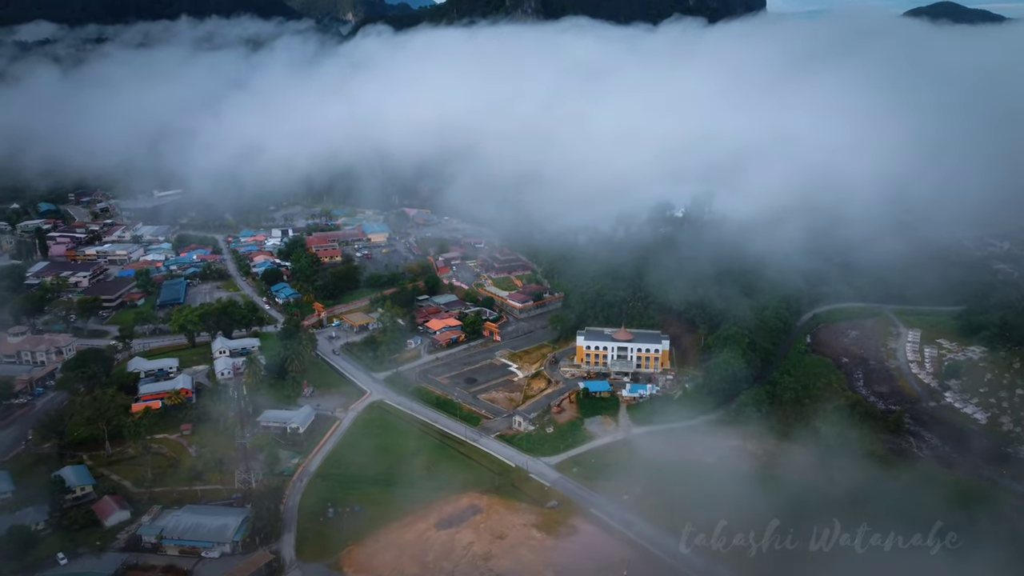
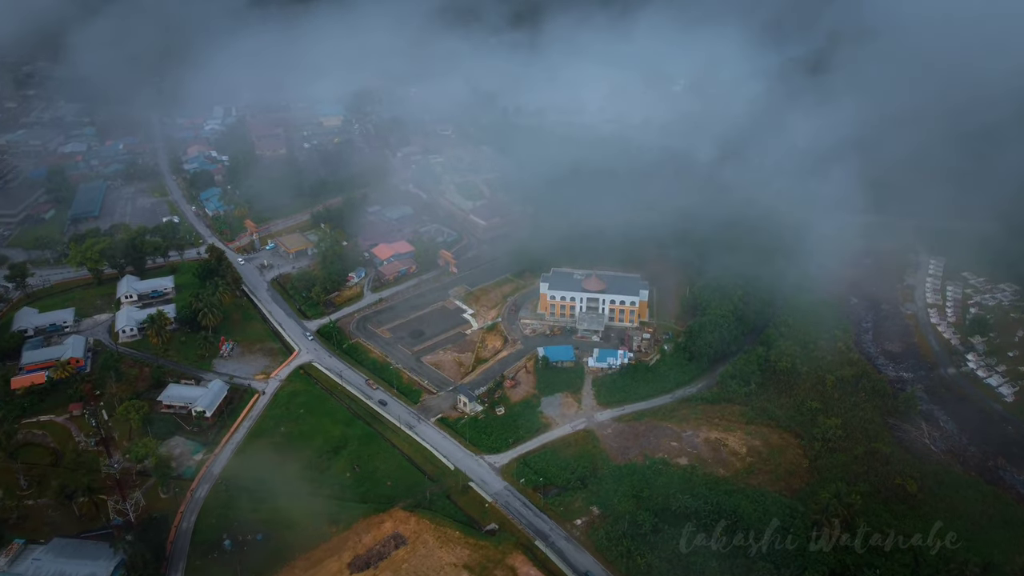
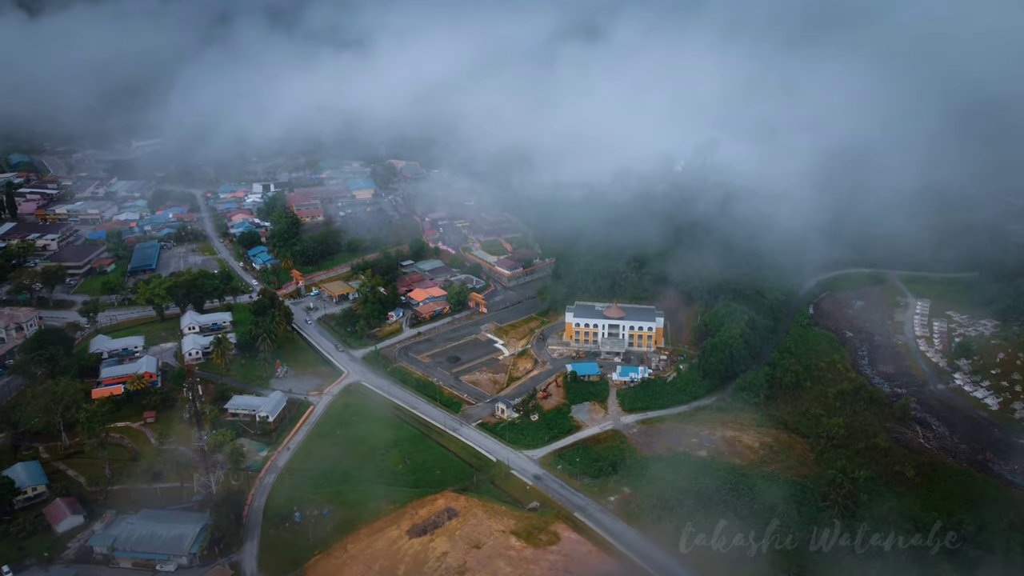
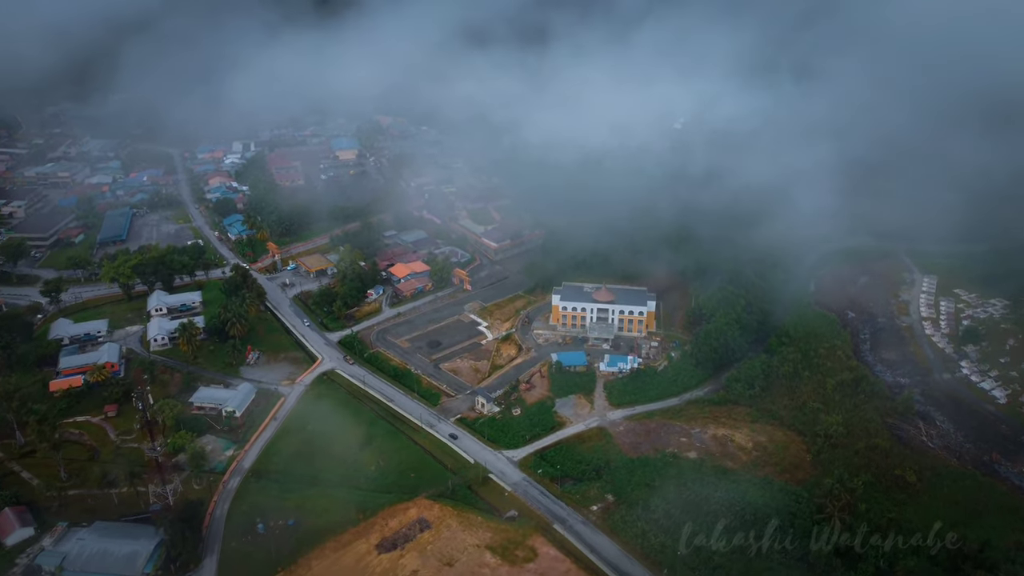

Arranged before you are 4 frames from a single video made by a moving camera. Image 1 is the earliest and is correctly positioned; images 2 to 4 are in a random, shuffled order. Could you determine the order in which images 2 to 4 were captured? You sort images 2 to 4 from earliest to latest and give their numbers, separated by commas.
3, 4, 2
